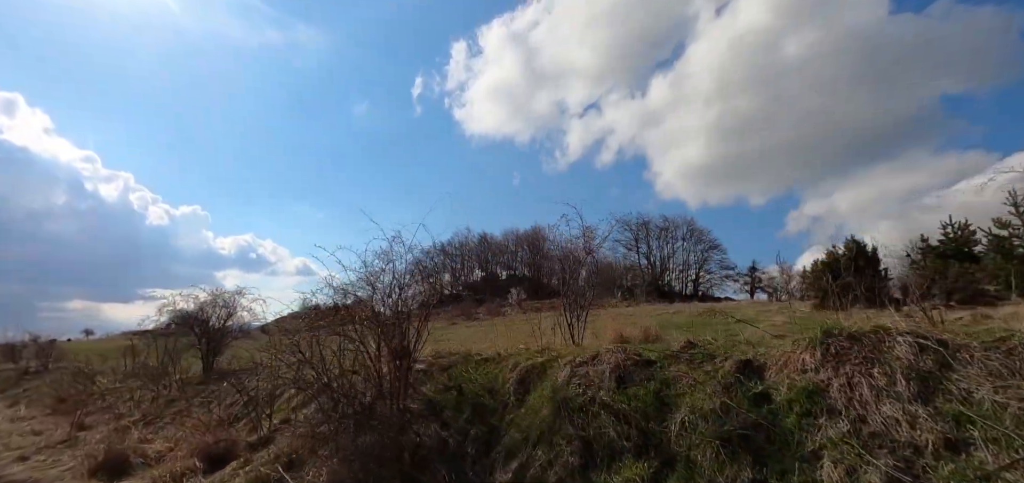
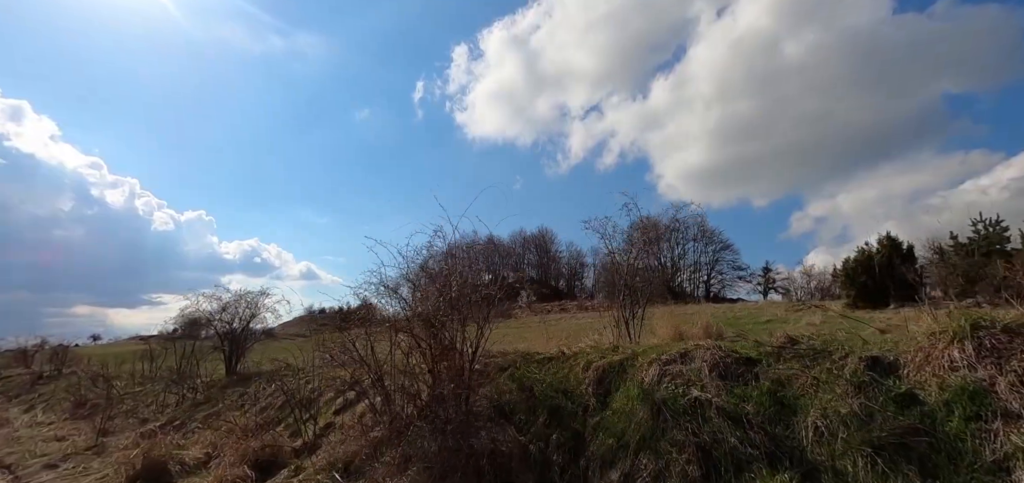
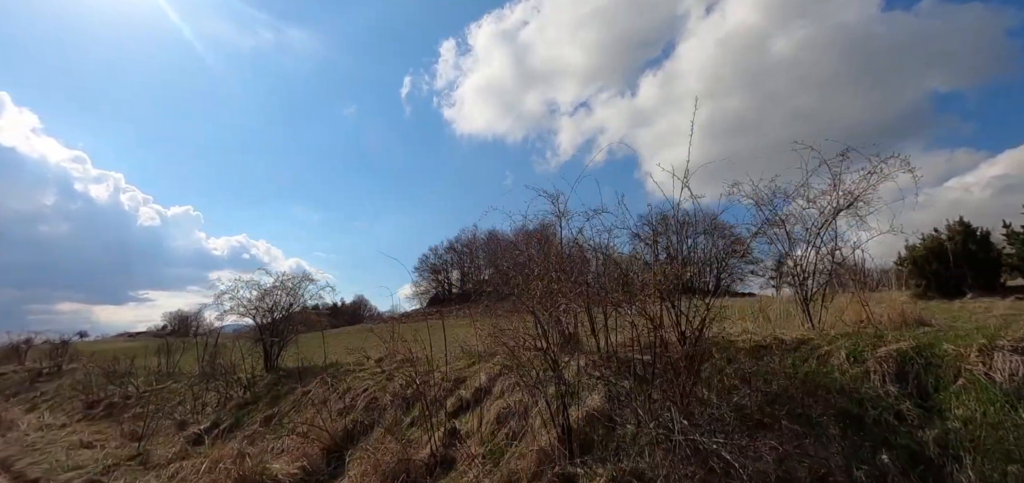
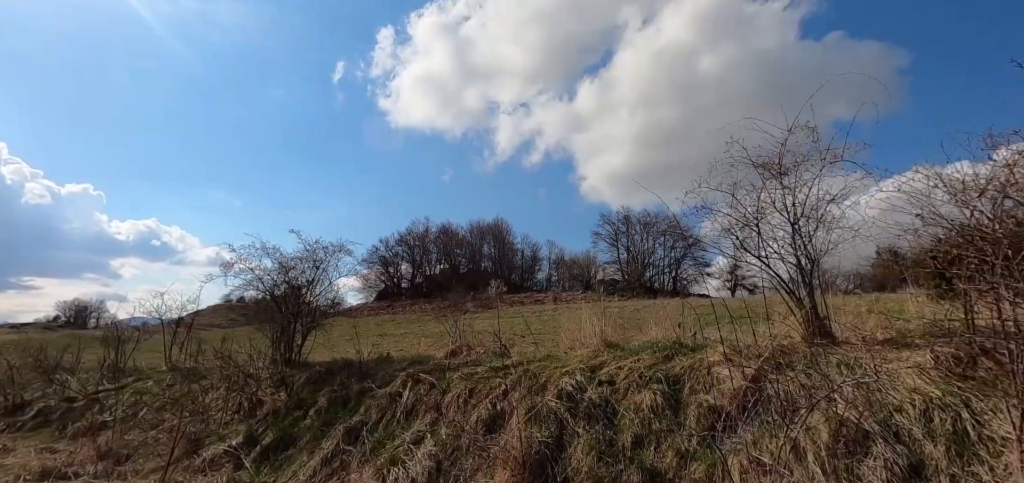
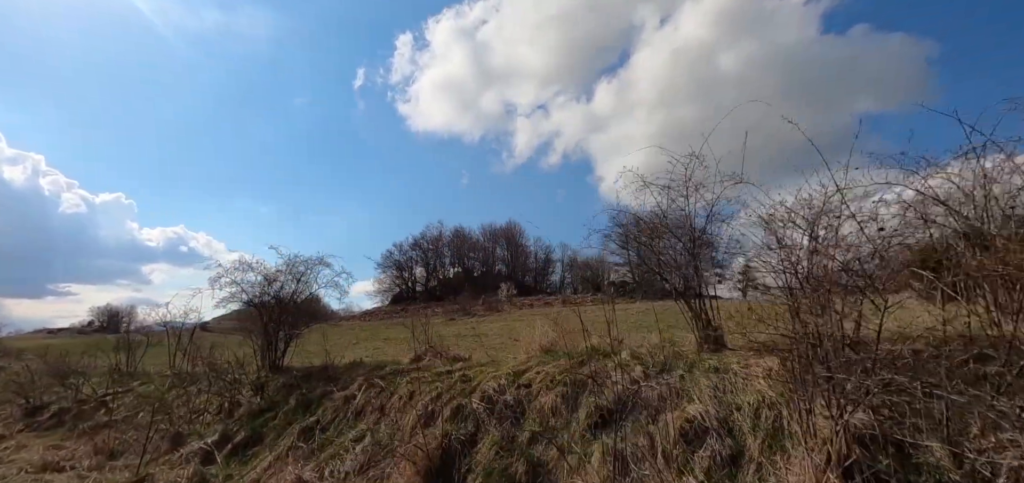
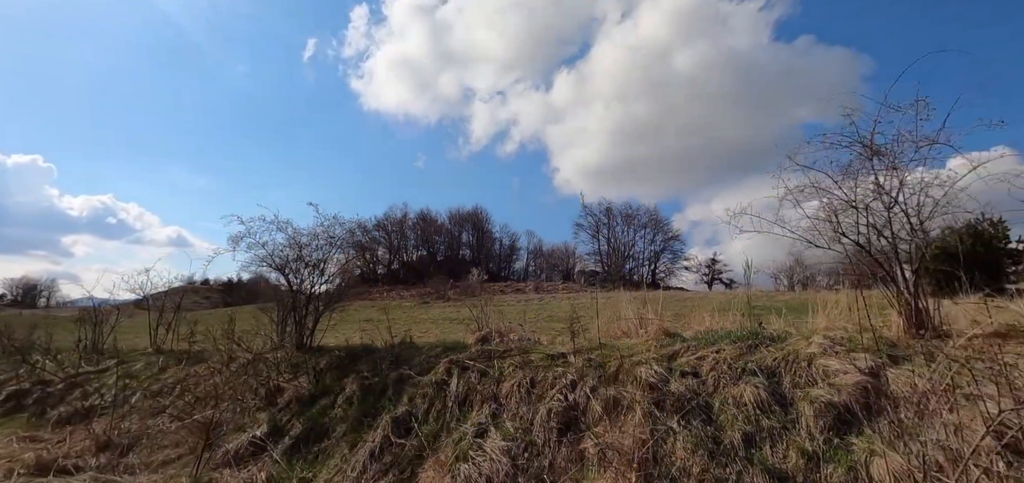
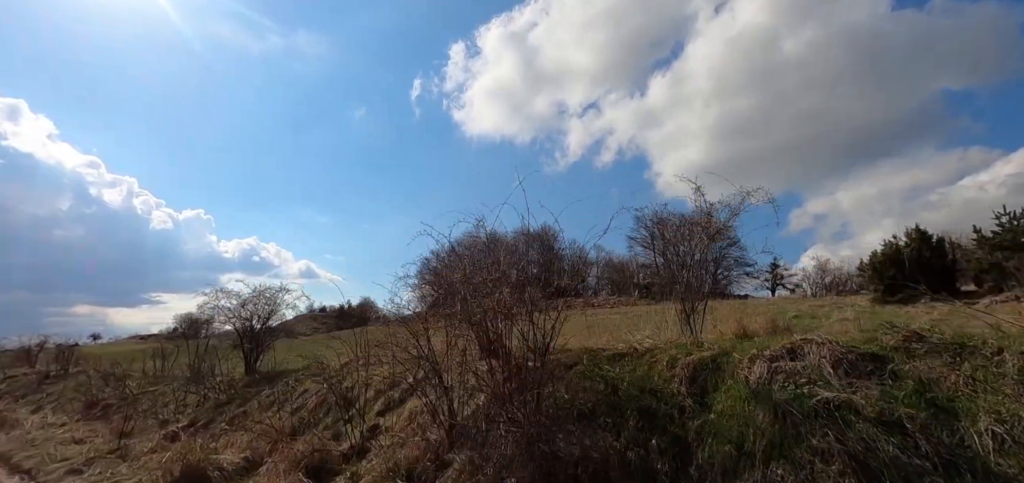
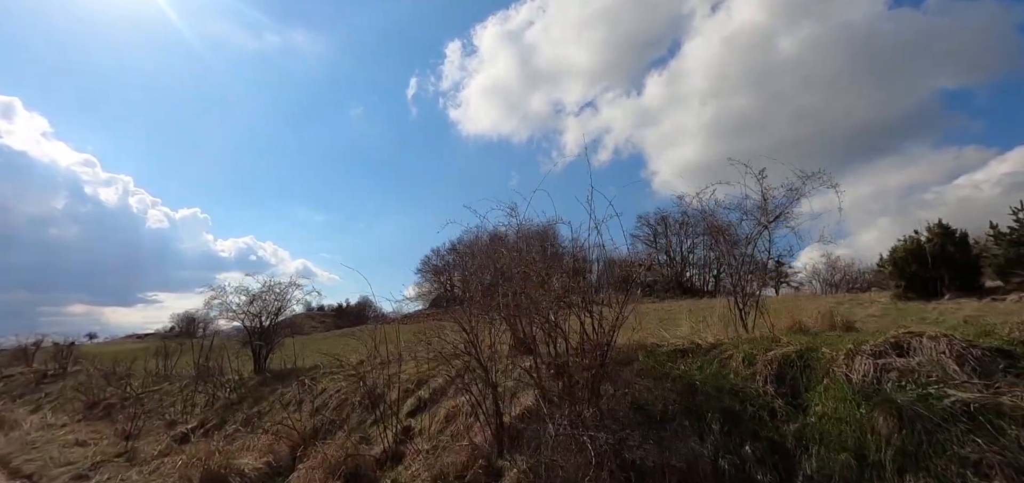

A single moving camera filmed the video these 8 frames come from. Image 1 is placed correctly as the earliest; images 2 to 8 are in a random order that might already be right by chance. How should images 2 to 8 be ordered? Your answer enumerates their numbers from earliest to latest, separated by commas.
2, 7, 8, 3, 5, 4, 6
